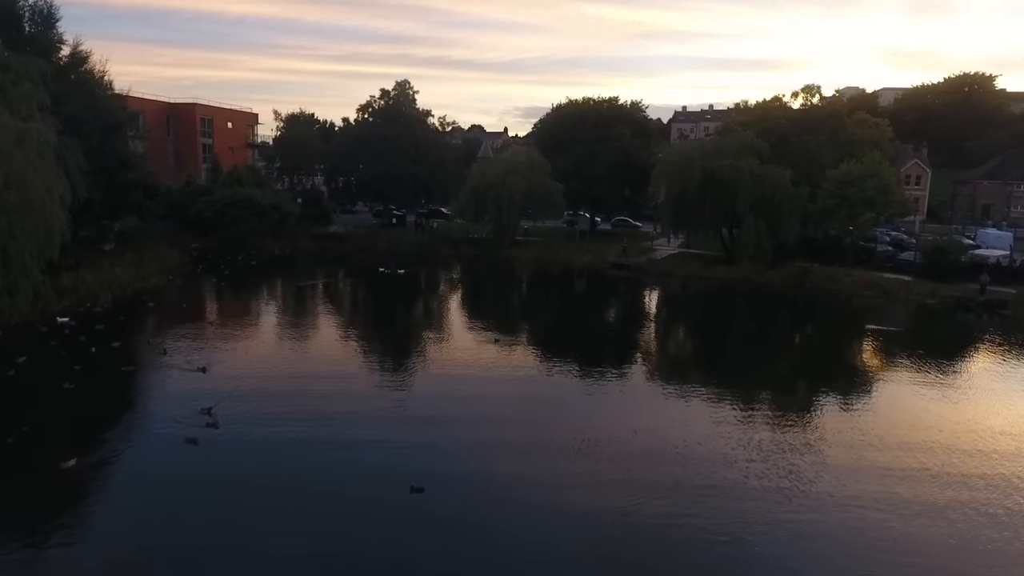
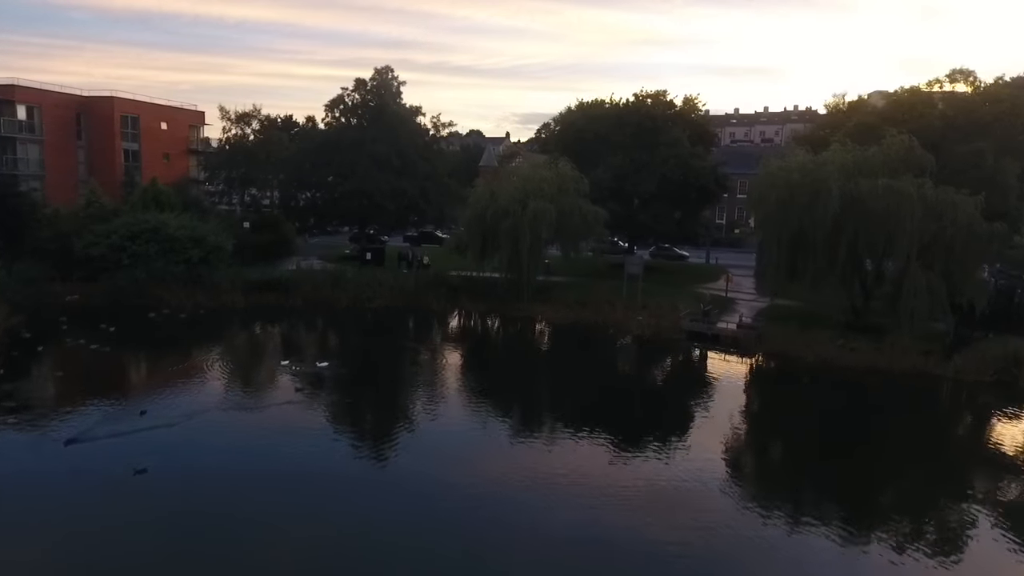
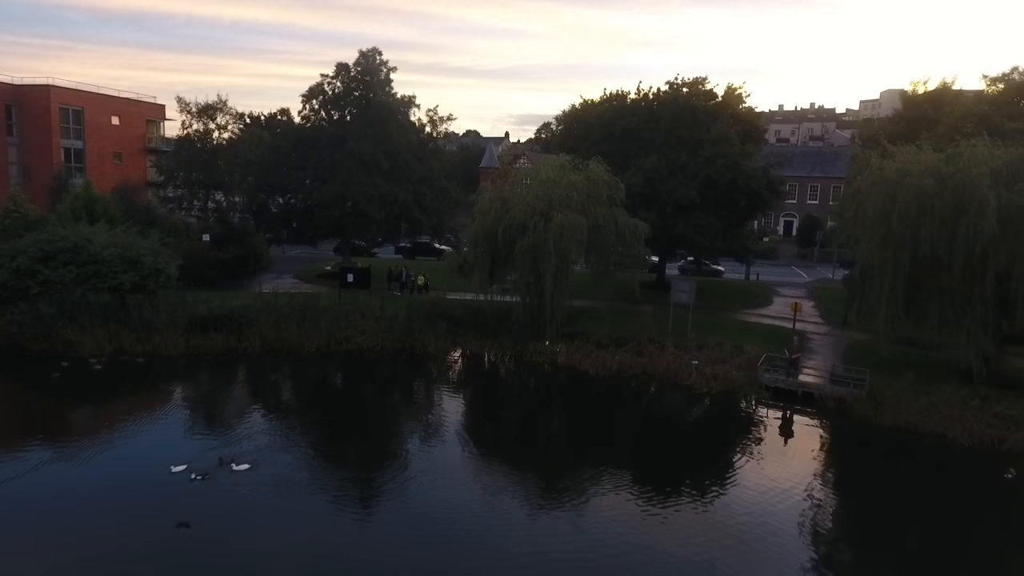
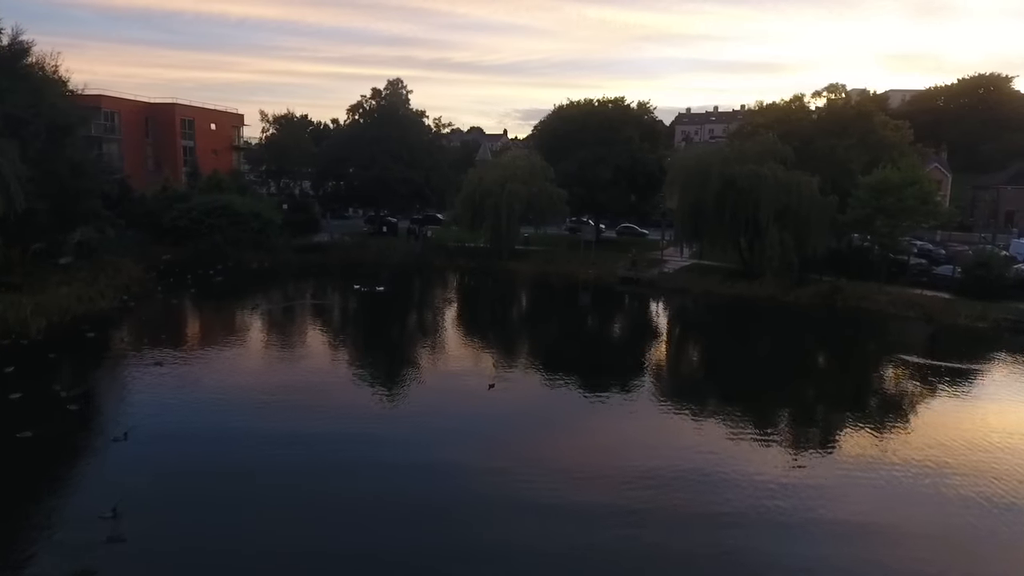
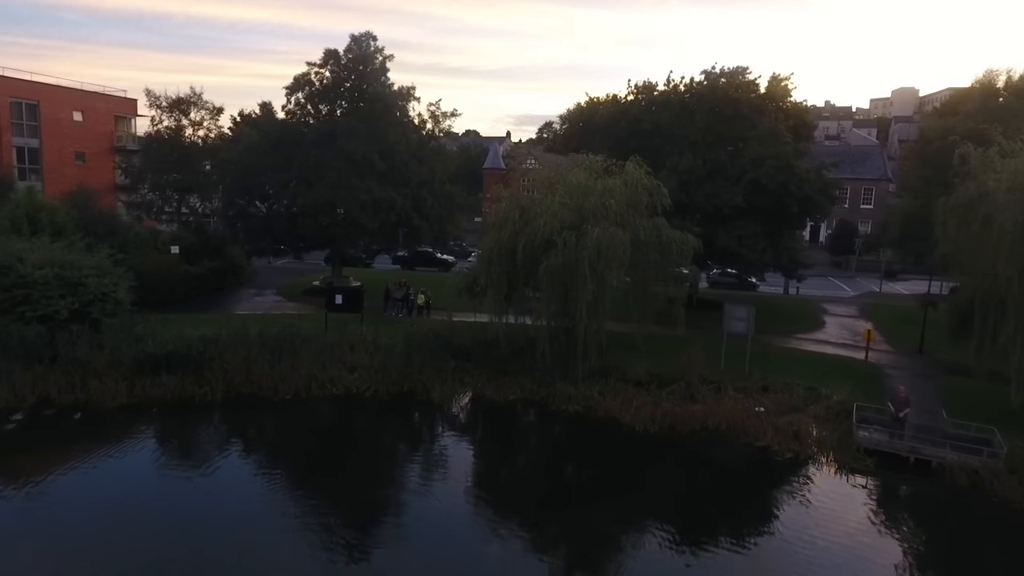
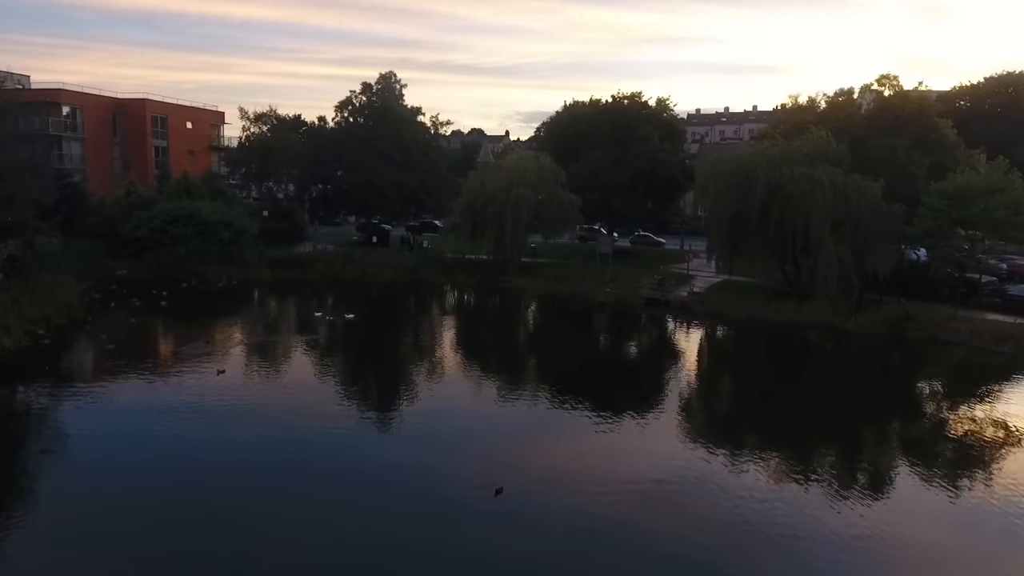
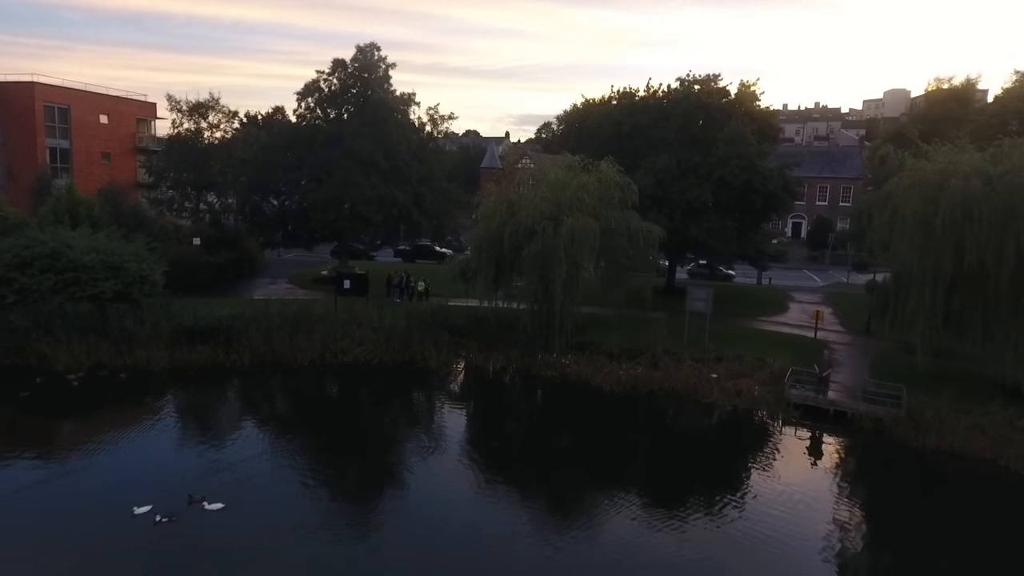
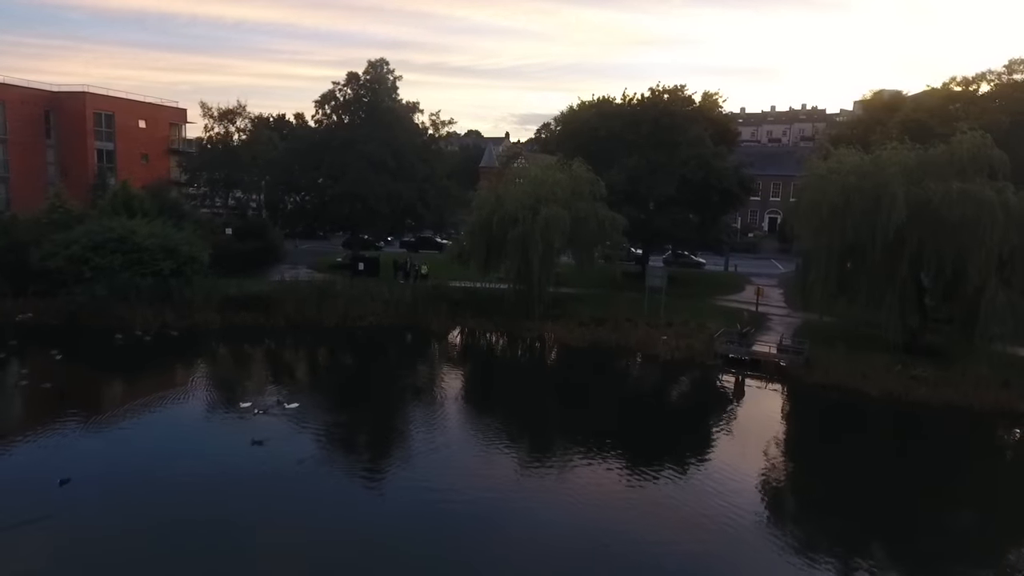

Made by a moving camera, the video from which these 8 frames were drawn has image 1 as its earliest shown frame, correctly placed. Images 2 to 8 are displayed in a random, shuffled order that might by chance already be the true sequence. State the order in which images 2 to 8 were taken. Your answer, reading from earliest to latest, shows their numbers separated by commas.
4, 6, 2, 8, 3, 7, 5
